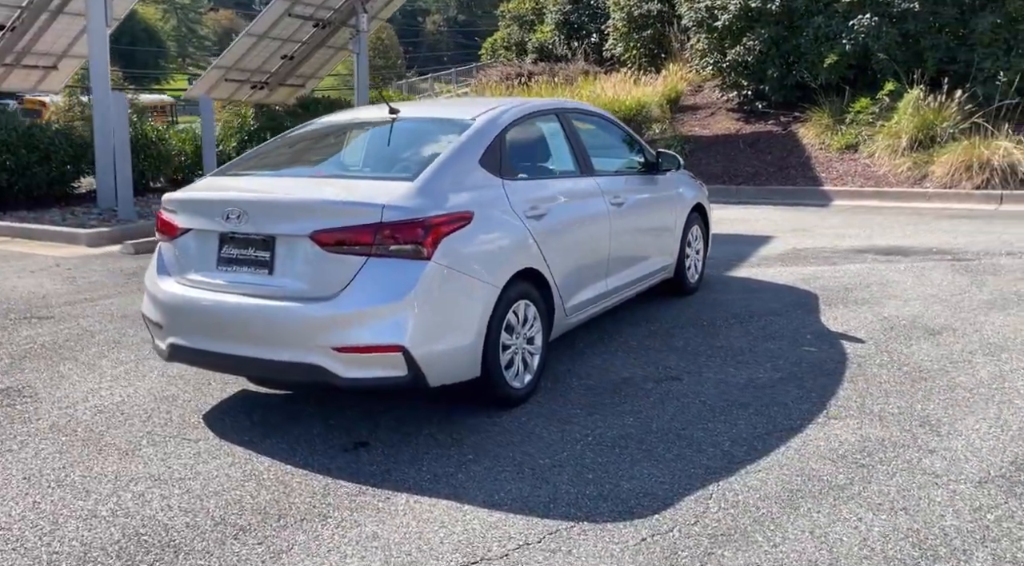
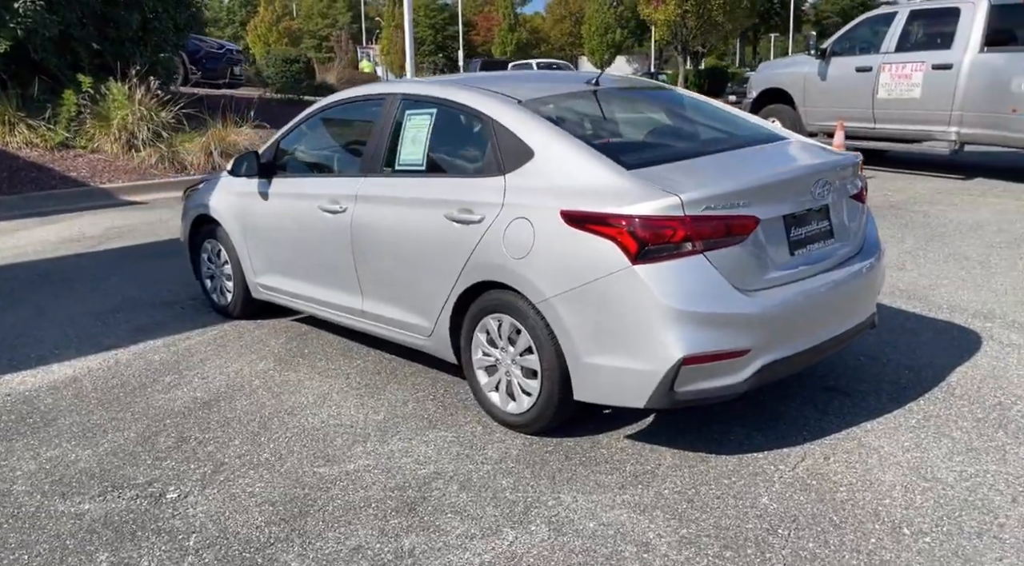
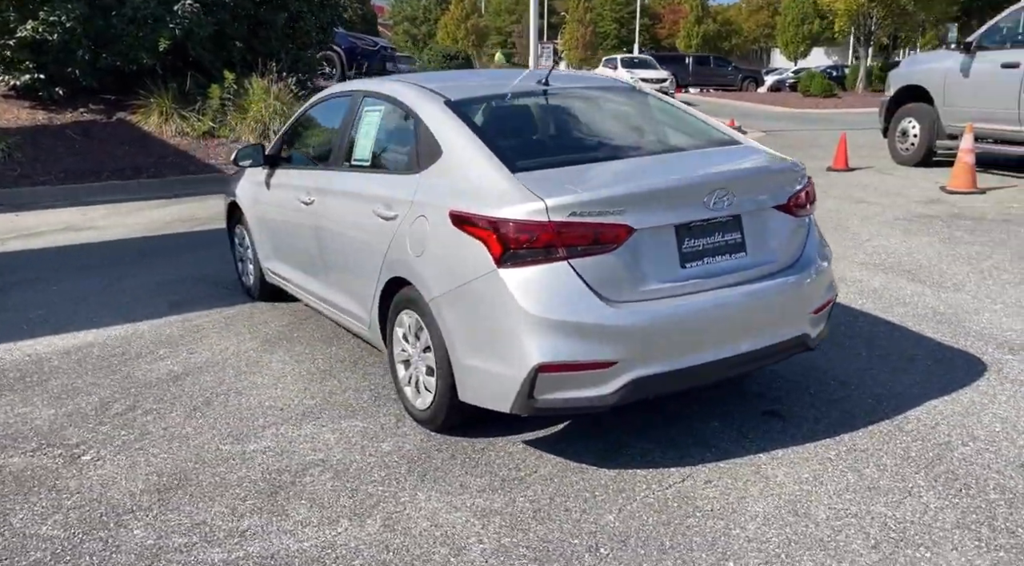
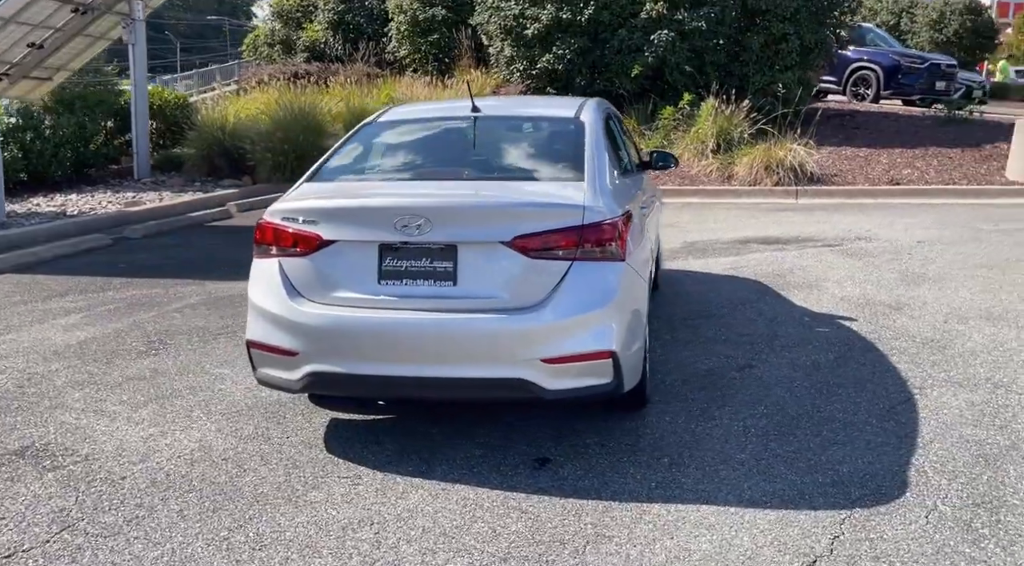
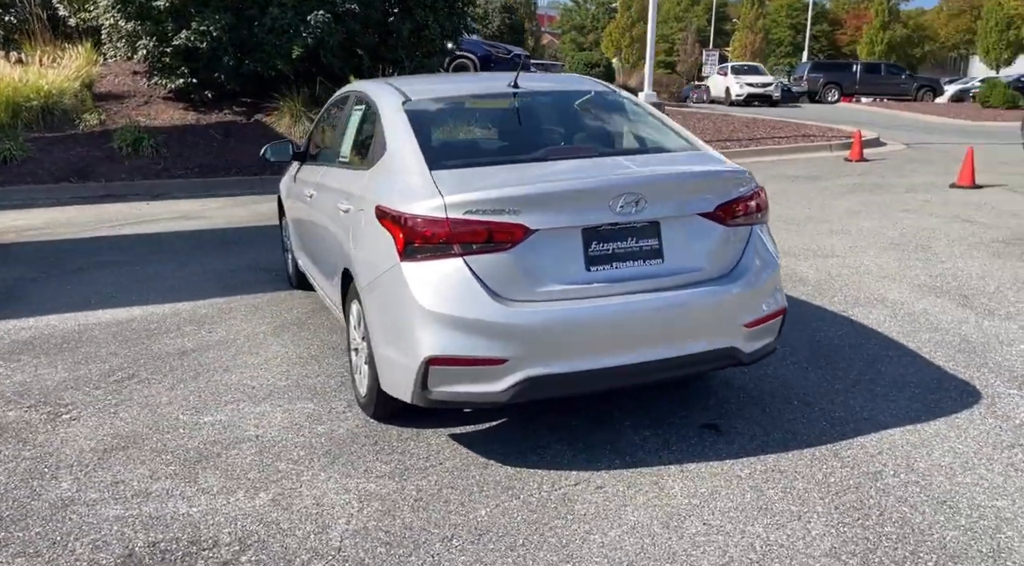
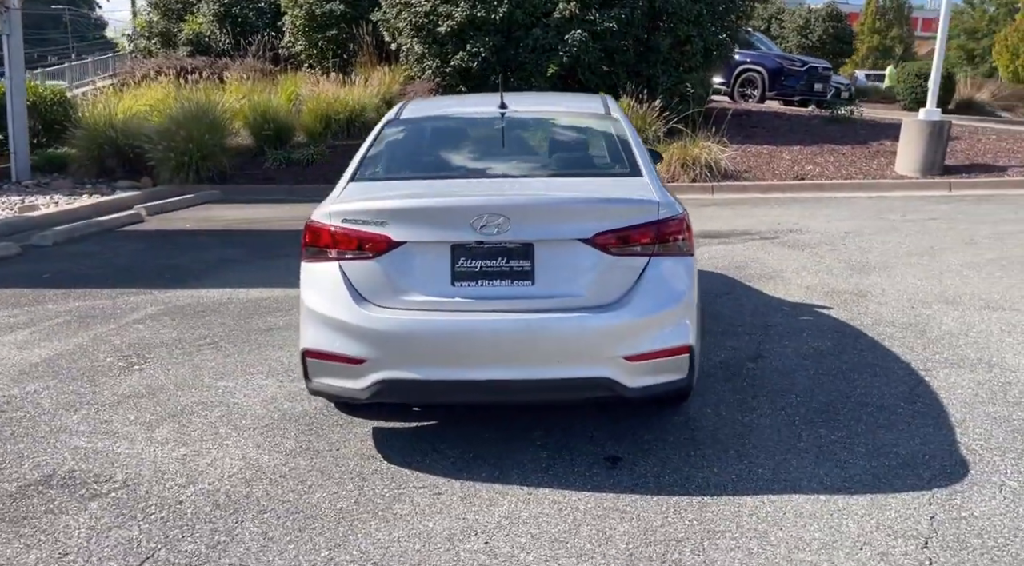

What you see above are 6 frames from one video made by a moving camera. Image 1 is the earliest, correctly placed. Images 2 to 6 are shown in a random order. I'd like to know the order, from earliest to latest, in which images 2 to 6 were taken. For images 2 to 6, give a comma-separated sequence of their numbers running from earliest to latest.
4, 6, 5, 3, 2
